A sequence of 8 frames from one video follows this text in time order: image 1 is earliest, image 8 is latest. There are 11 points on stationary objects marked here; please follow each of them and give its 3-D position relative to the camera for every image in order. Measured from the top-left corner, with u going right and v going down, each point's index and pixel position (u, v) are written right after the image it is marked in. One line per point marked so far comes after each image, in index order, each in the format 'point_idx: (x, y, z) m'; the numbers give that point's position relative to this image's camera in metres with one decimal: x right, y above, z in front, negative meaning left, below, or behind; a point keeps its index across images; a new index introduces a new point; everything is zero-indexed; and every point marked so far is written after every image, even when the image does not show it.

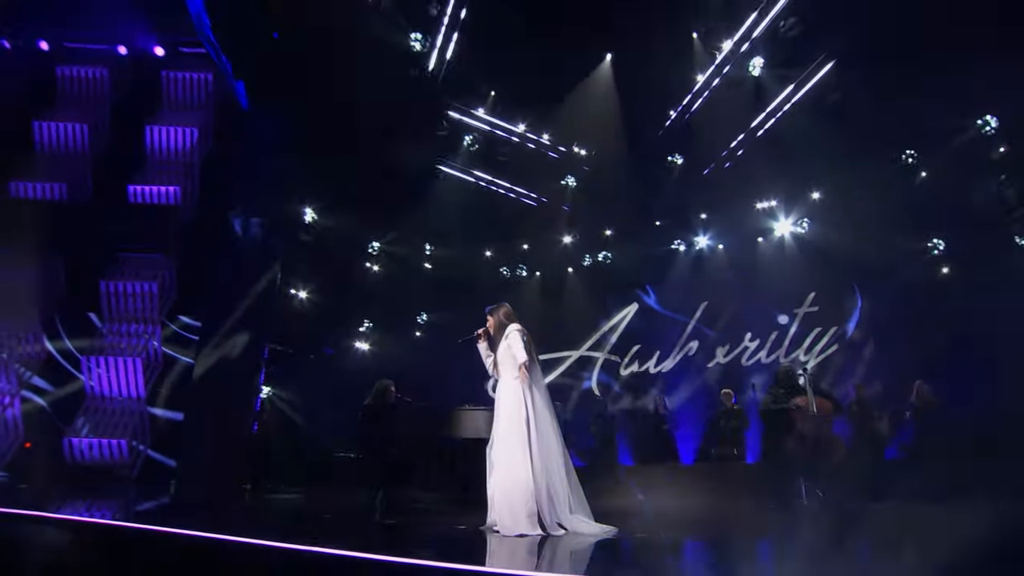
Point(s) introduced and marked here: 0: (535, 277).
0: (+0.5, +0.2, +11.0) m
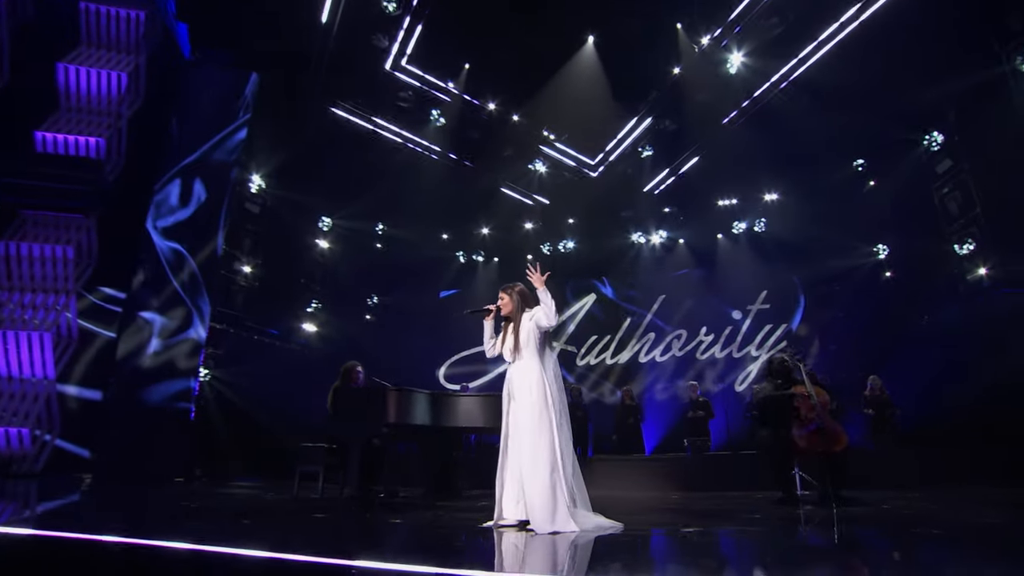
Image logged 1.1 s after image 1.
0: (-0.3, +0.5, +10.7) m
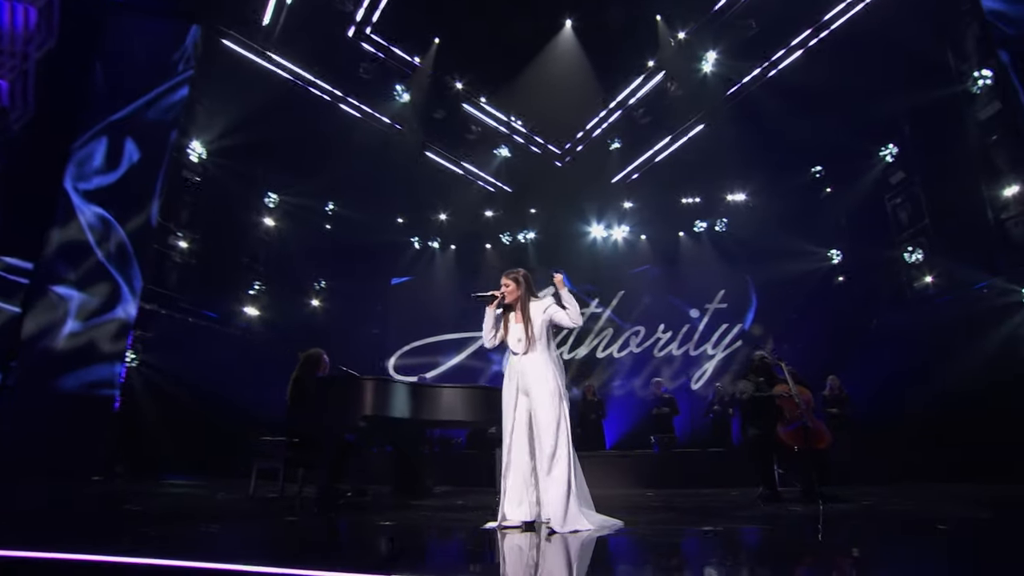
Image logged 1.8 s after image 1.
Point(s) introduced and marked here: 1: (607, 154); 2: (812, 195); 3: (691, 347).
0: (-1.1, +0.7, +10.3) m
1: (+1.4, +2.0, +9.0) m
2: (+4.5, +1.4, +8.9) m
3: (+2.7, -0.9, +9.2) m
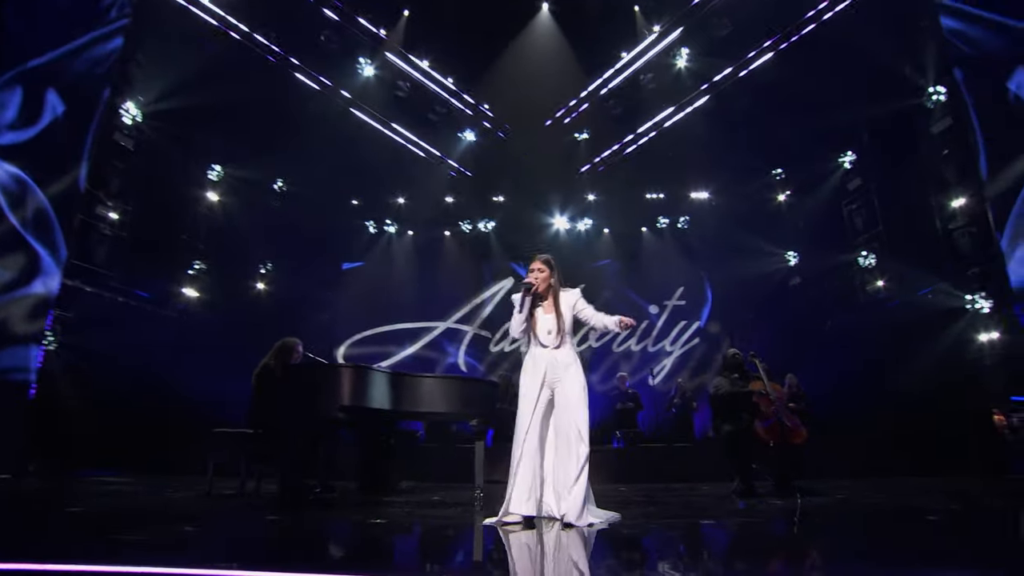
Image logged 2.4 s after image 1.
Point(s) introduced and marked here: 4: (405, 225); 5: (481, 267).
0: (-1.7, +0.9, +9.8) m
1: (+0.9, +2.1, +8.8) m
2: (+3.9, +1.4, +9.1) m
3: (+2.0, -0.8, +9.2) m
4: (-1.7, +1.0, +9.8) m
5: (-0.4, +0.3, +9.9) m
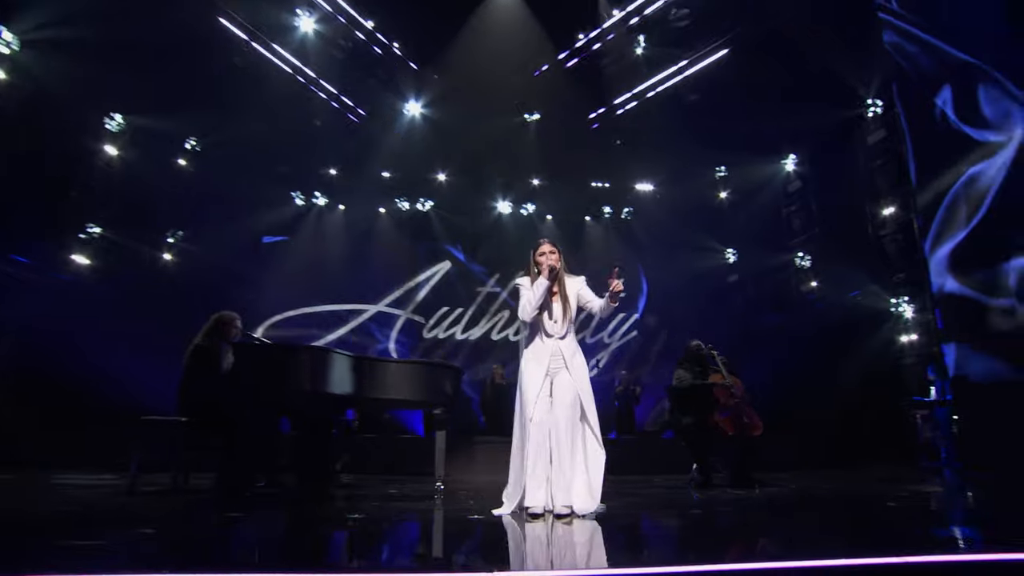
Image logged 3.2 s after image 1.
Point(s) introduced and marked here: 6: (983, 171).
0: (-2.7, +1.2, +9.1) m
1: (+0.2, +2.3, +8.5) m
2: (+3.0, +1.4, +9.3) m
3: (+1.1, -0.7, +9.1) m
4: (-2.7, +1.3, +9.0) m
5: (-1.4, +0.6, +9.3) m
6: (+4.7, +1.2, +6.1) m
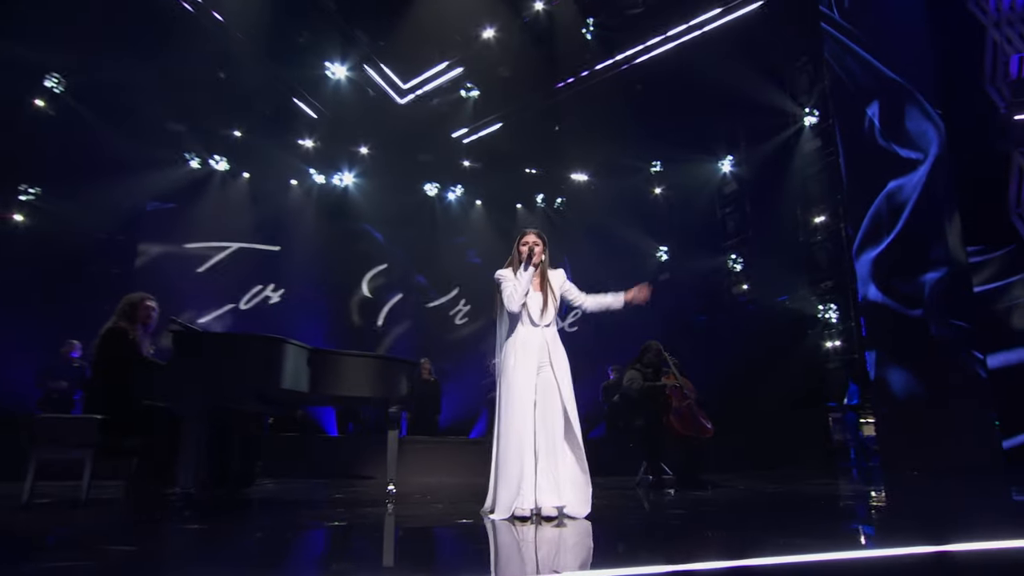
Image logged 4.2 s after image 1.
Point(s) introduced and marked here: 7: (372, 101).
0: (-3.6, +1.5, +7.9) m
1: (-0.7, +2.4, +7.9) m
2: (+2.0, +1.5, +9.2) m
3: (0.0, -0.6, +8.7) m
4: (-3.6, +1.6, +7.9) m
5: (-2.5, +0.8, +8.4) m
6: (+4.2, +1.1, +6.5) m
7: (-1.8, +2.4, +7.5) m
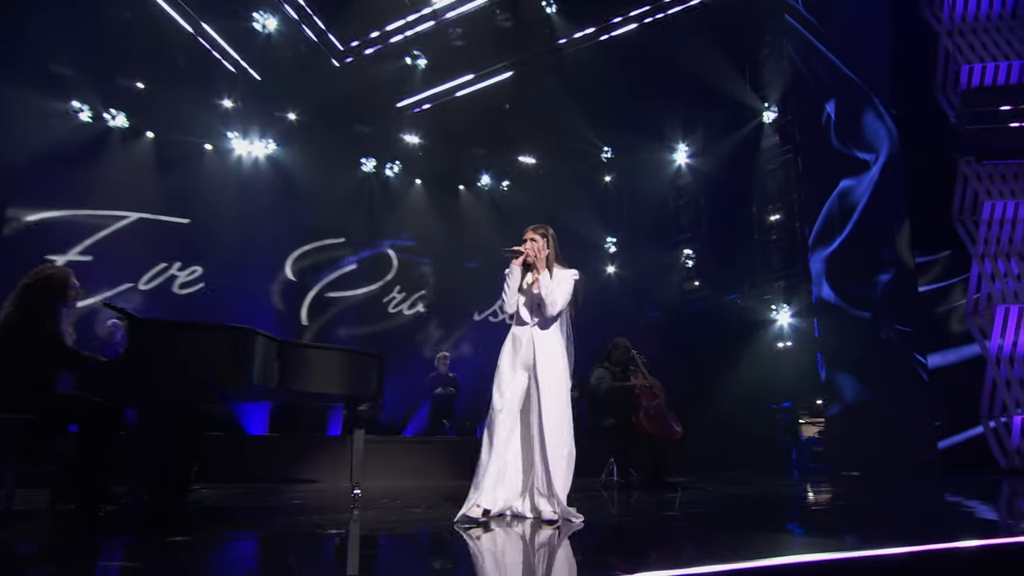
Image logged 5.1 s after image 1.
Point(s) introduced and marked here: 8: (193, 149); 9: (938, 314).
0: (-4.2, +1.7, +6.8) m
1: (-1.3, +2.6, +7.2) m
2: (+1.1, +1.6, +8.9) m
3: (-0.8, -0.4, +8.1) m
4: (-4.2, +1.9, +6.7) m
5: (-3.2, +1.1, +7.5) m
6: (+3.7, +1.1, +6.5) m
7: (-2.3, +2.6, +6.6) m
8: (-3.8, +1.7, +7.2) m
9: (+4.5, -0.3, +6.3) m
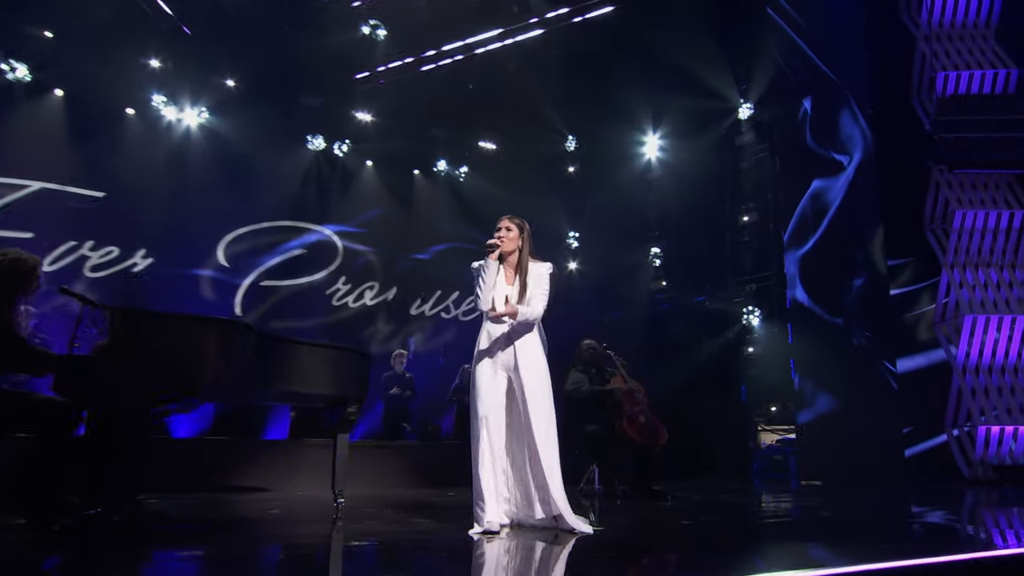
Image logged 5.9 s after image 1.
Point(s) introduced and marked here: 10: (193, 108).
0: (-4.5, +1.9, +5.9) m
1: (-1.6, +2.7, +6.5) m
2: (+0.6, +1.6, +8.4) m
3: (-1.4, -0.3, +7.5) m
4: (-4.5, +2.1, +5.8) m
5: (-3.6, +1.2, +6.6) m
6: (+3.4, +1.0, +6.3) m
7: (-2.6, +2.7, +5.9) m
8: (-4.2, +1.8, +6.3) m
9: (+4.1, -0.3, +6.2) m
10: (-3.4, +1.9, +6.5) m
